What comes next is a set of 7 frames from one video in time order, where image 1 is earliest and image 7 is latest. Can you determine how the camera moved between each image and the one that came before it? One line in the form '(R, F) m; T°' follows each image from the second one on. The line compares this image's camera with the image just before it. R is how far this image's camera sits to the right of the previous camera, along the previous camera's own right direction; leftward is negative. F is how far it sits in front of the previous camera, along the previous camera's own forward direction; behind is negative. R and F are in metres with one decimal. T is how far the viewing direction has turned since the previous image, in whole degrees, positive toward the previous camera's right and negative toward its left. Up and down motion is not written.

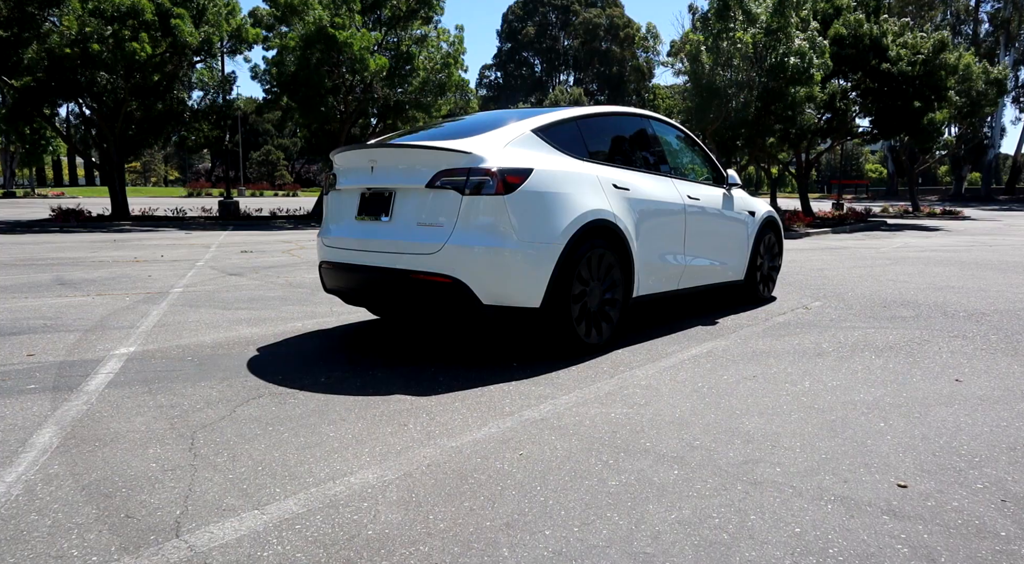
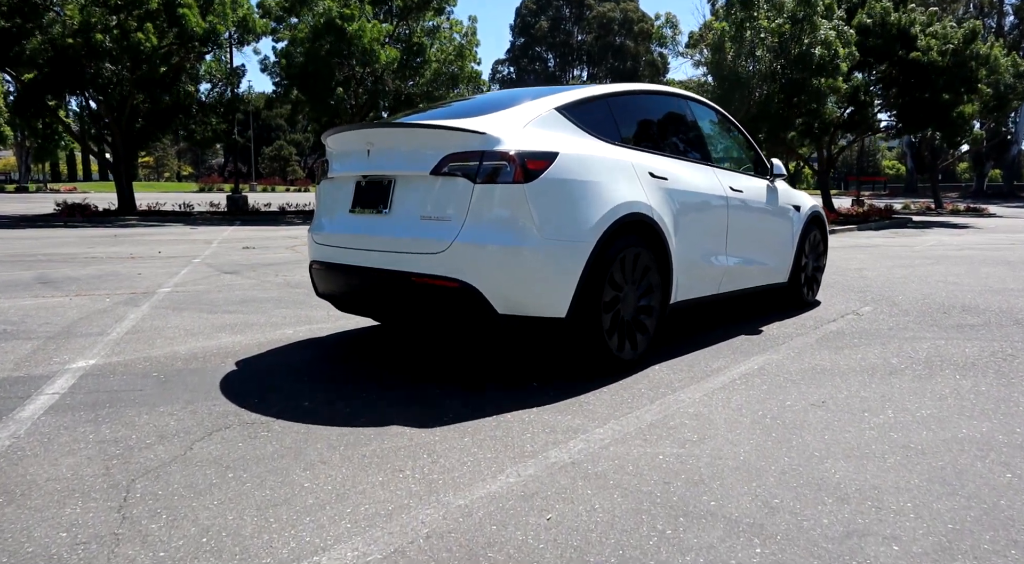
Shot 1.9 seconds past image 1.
(0.0, +0.8) m; -1°
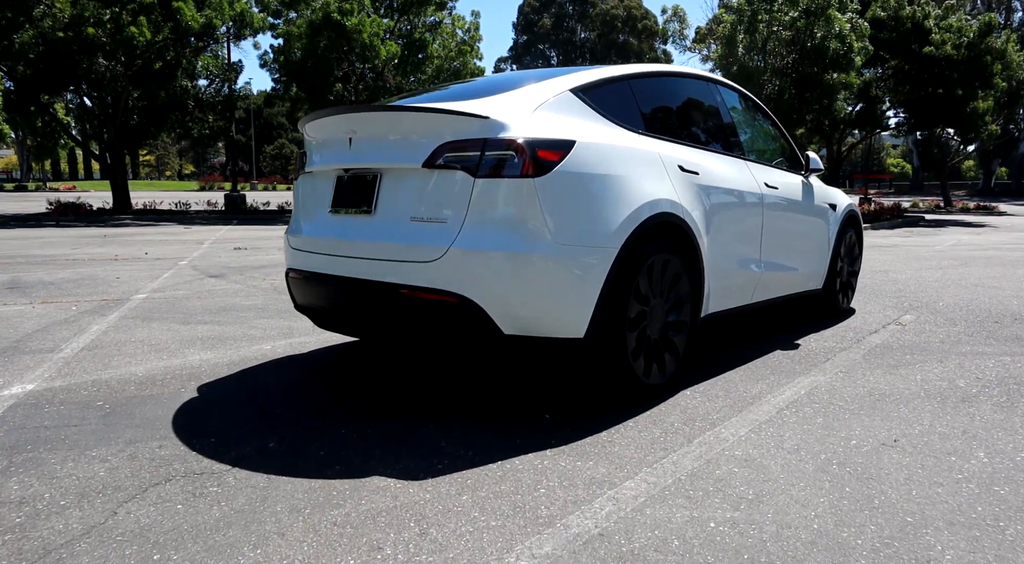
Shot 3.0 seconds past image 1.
(0.0, +0.7) m; 0°
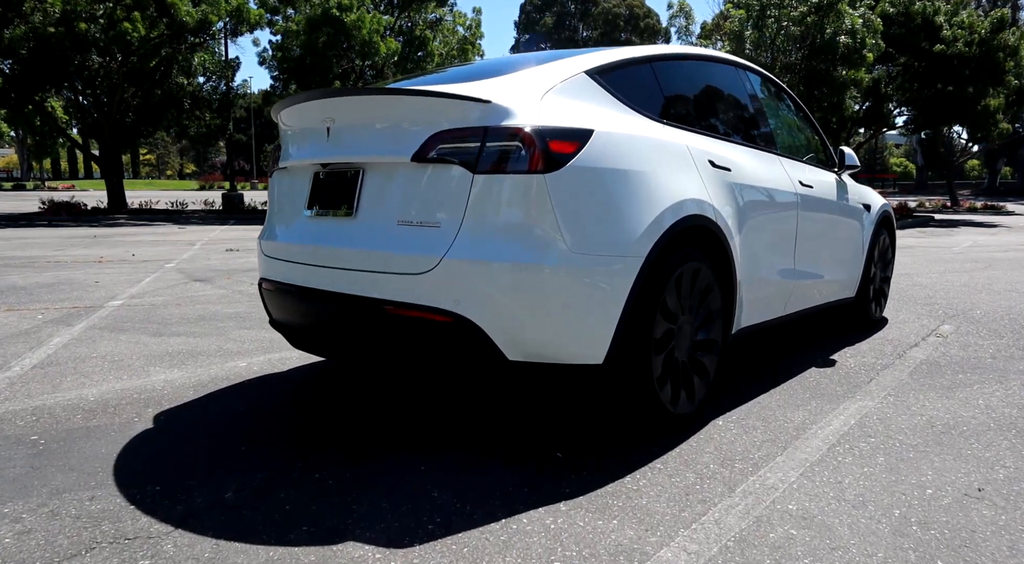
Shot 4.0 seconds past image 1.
(0.0, +0.5) m; 0°
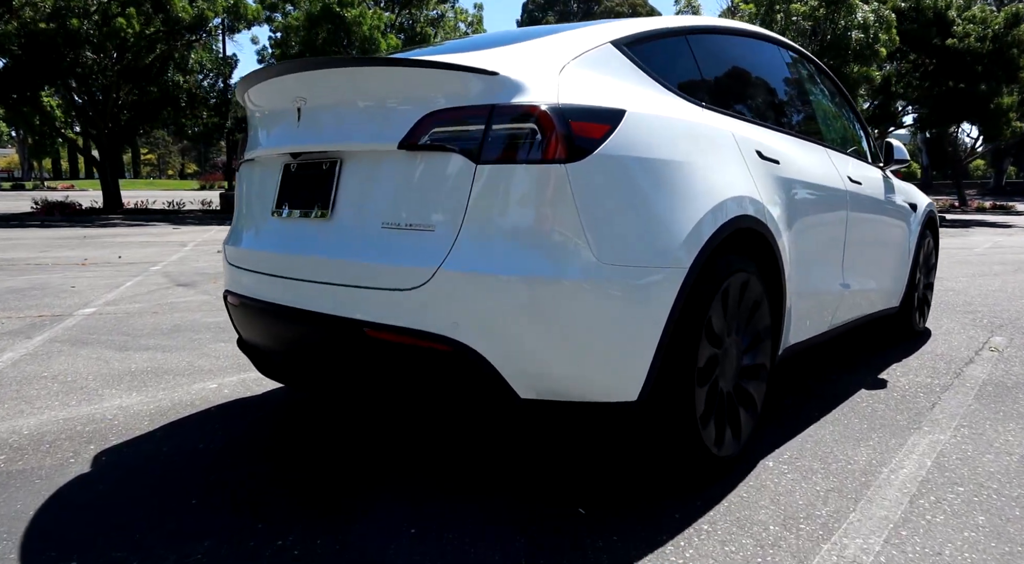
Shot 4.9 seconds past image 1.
(0.0, +0.6) m; 0°
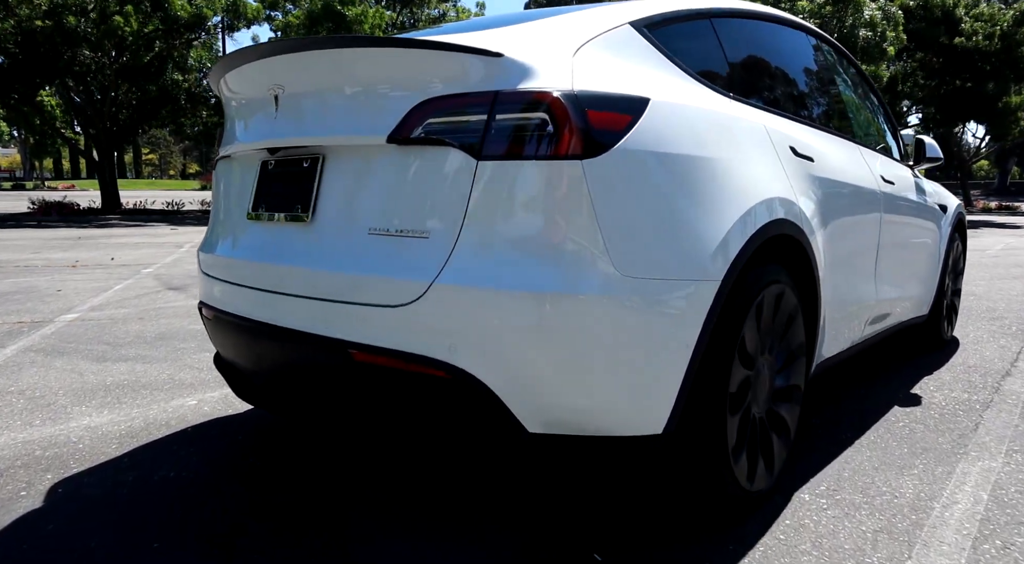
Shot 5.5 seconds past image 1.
(0.0, +0.3) m; 0°
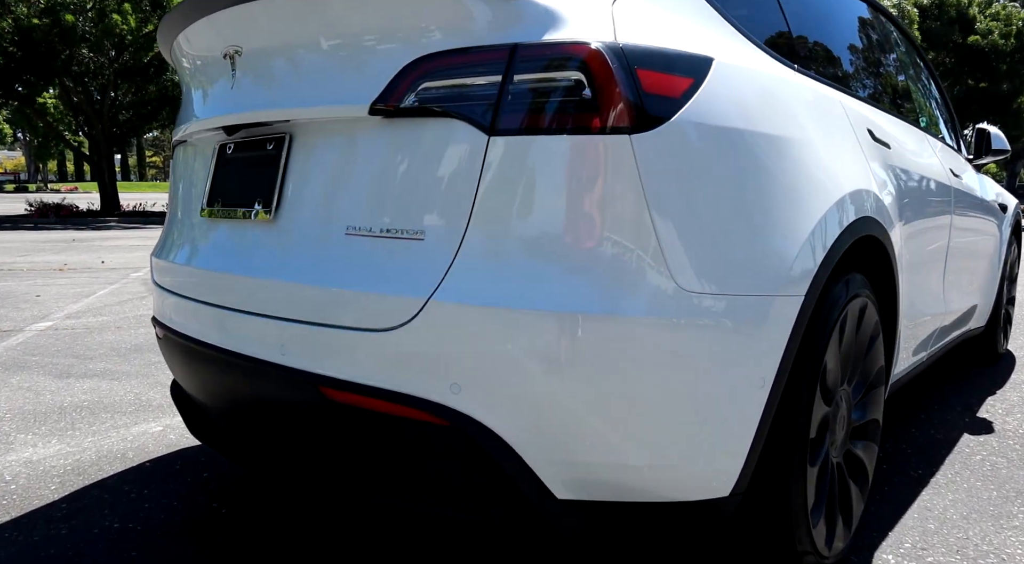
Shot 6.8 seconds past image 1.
(0.0, +0.5) m; 0°
